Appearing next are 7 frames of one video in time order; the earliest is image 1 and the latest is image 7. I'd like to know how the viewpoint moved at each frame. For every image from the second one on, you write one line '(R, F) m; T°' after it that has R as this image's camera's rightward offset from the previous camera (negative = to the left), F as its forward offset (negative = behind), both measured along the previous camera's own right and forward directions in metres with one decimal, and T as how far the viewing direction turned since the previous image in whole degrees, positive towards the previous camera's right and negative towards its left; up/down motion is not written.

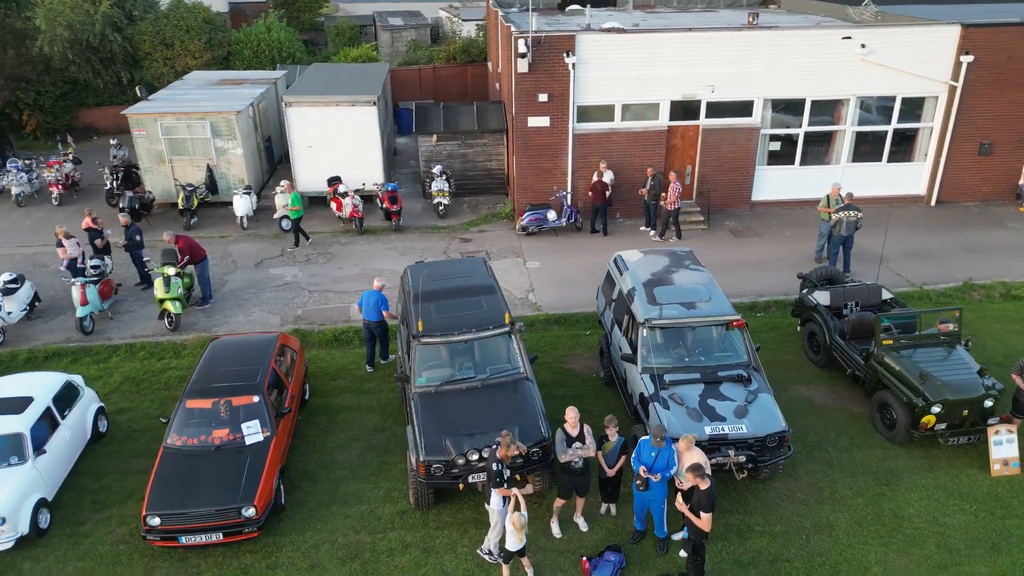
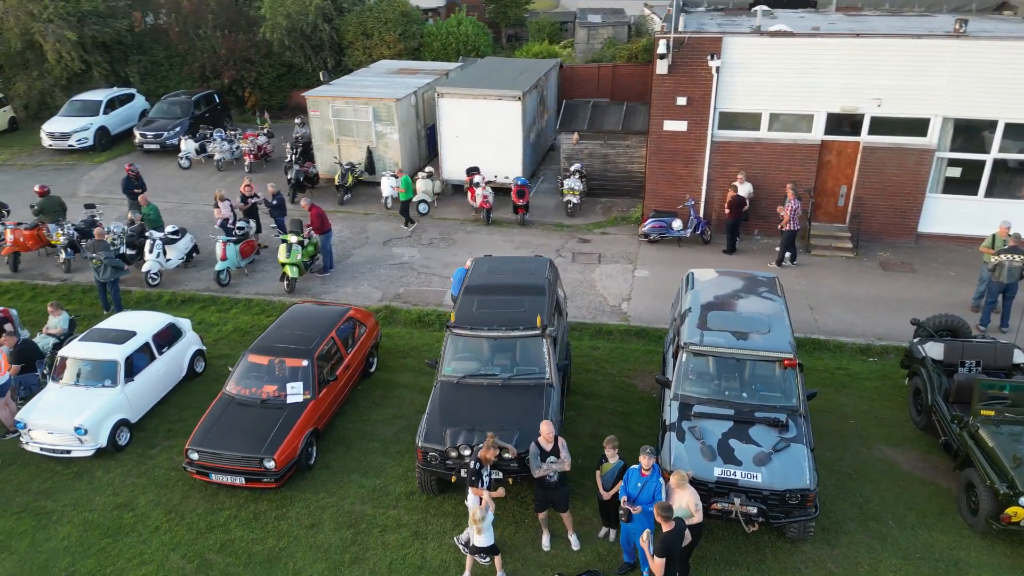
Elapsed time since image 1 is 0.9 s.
(+2.0, +0.4) m; -16°
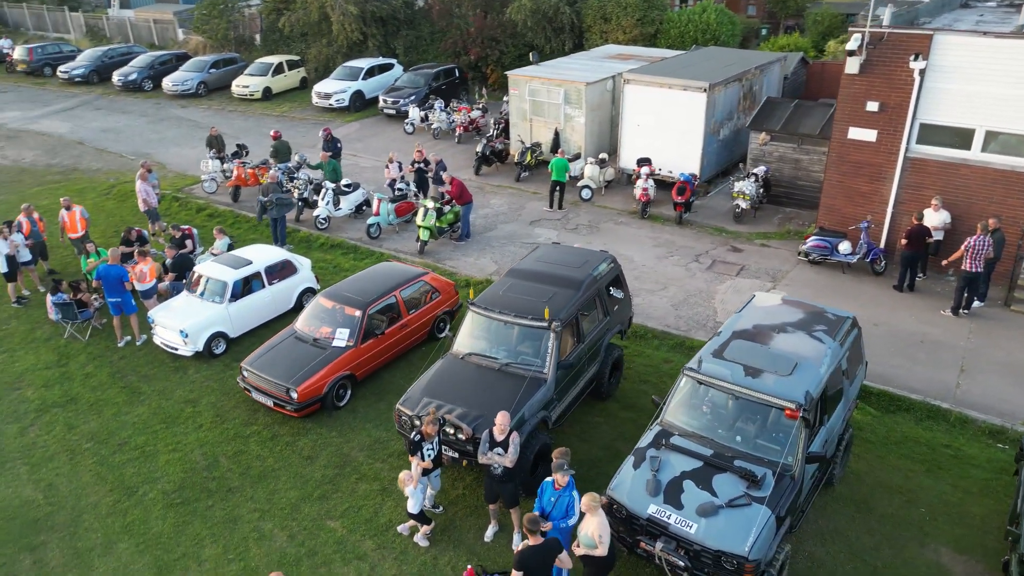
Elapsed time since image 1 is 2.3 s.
(+3.1, +0.8) m; -21°
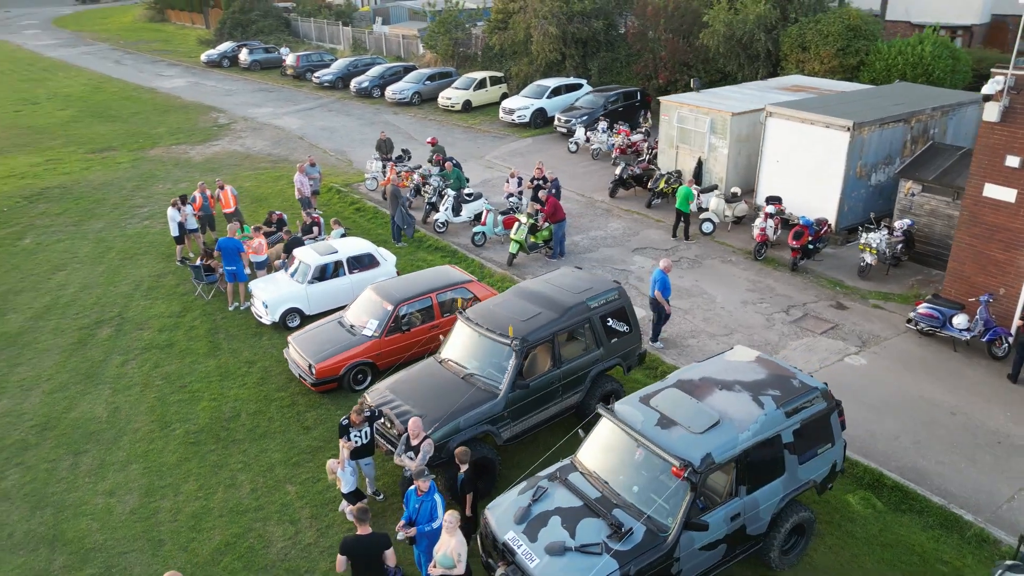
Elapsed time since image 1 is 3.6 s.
(+3.2, +0.3) m; -18°
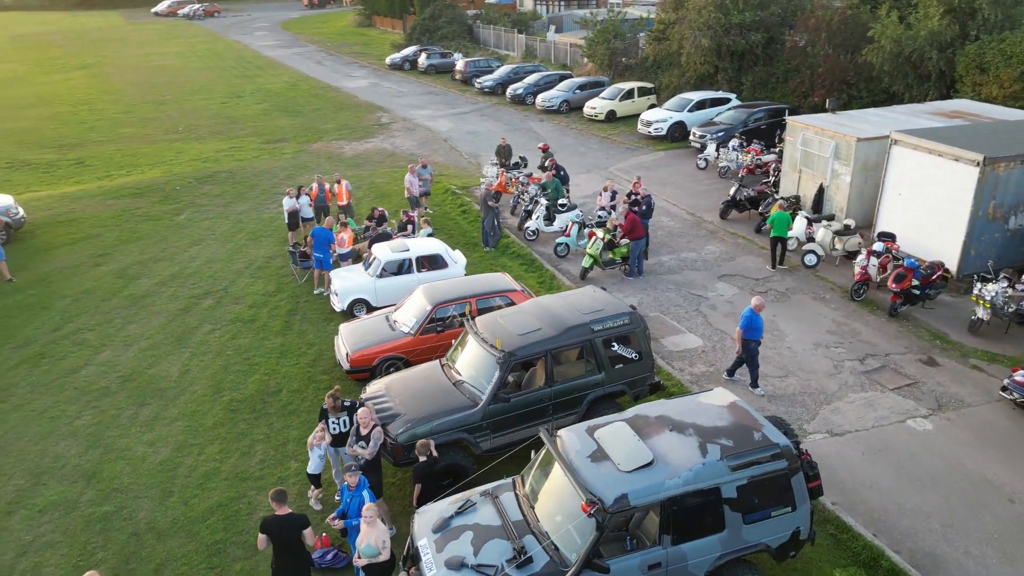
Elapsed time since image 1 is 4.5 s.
(+2.2, +0.2) m; -14°
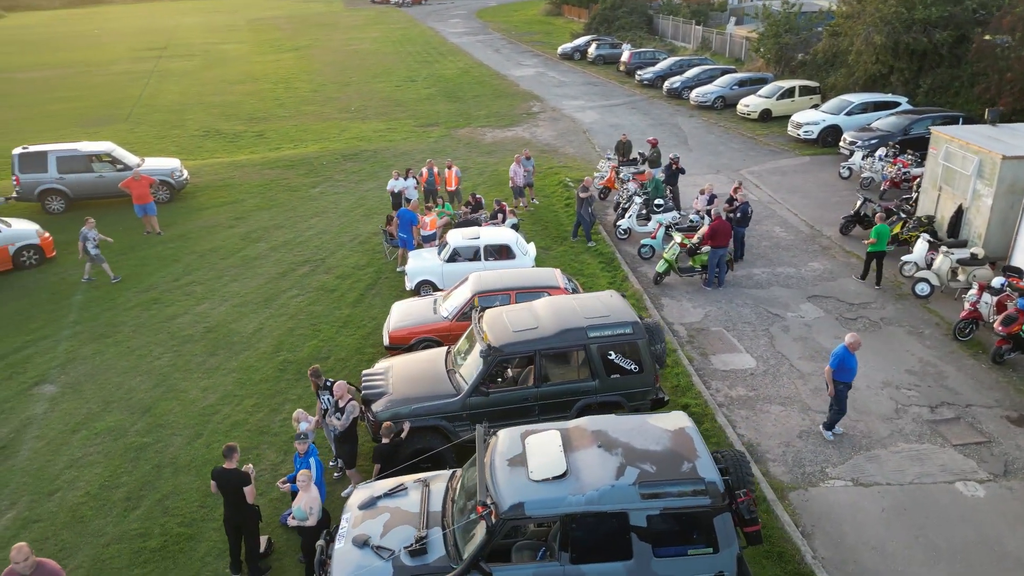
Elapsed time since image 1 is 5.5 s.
(+2.2, +0.3) m; -14°
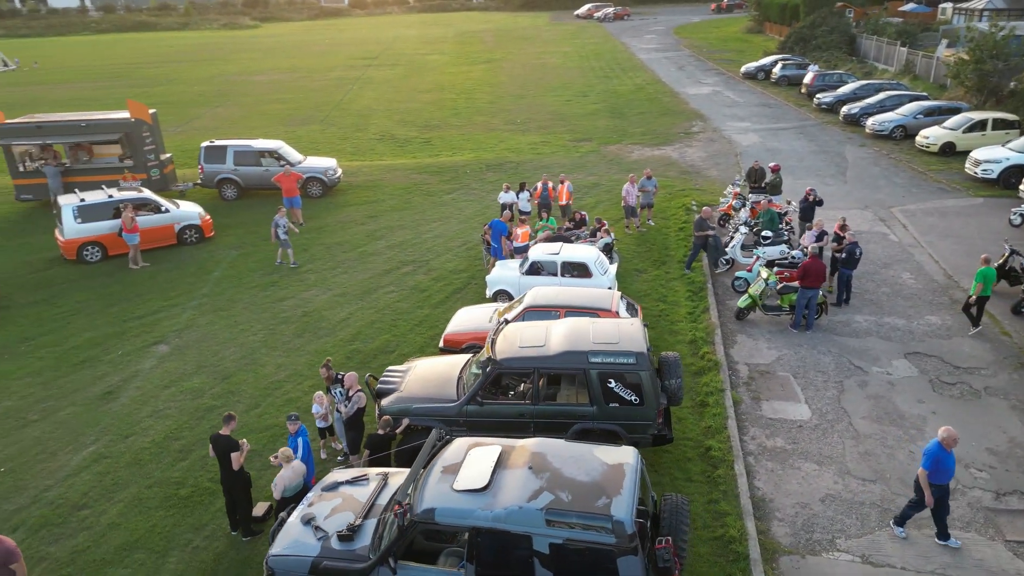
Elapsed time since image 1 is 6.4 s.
(+2.2, +0.1) m; -14°
